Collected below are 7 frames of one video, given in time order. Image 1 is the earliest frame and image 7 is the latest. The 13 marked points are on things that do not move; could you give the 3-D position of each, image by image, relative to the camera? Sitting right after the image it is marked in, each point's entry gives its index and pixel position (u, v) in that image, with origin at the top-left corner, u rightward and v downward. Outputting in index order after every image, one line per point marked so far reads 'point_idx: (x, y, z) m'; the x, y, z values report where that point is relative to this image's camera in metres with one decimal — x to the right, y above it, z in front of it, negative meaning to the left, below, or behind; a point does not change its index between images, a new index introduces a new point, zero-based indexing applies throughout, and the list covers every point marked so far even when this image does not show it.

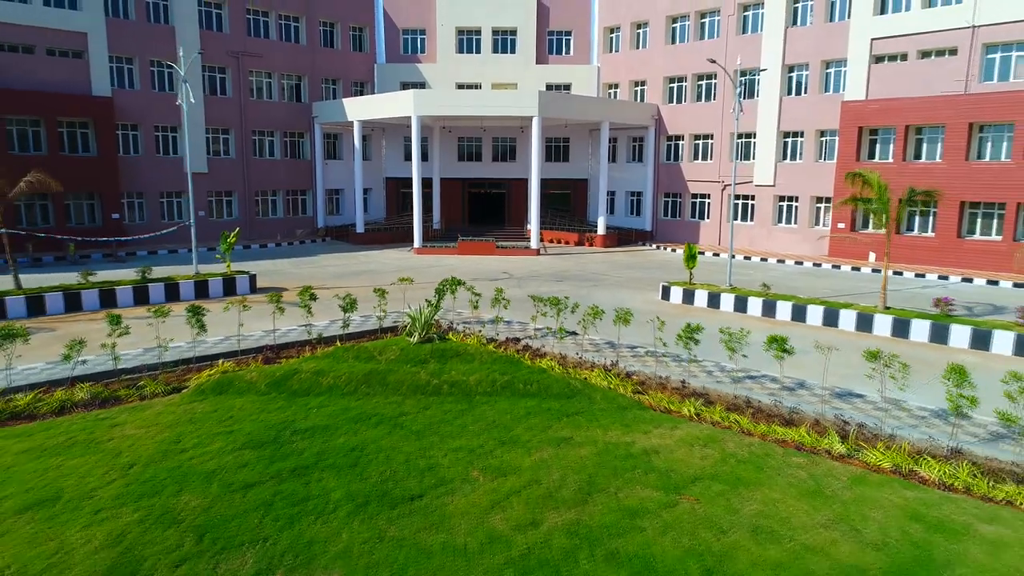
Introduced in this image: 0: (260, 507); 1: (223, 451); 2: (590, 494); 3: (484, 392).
0: (-1.5, -1.3, +4.9) m
1: (-2.1, -1.2, +5.8) m
2: (+0.5, -1.3, +5.1) m
3: (-0.2, -0.9, +7.3) m
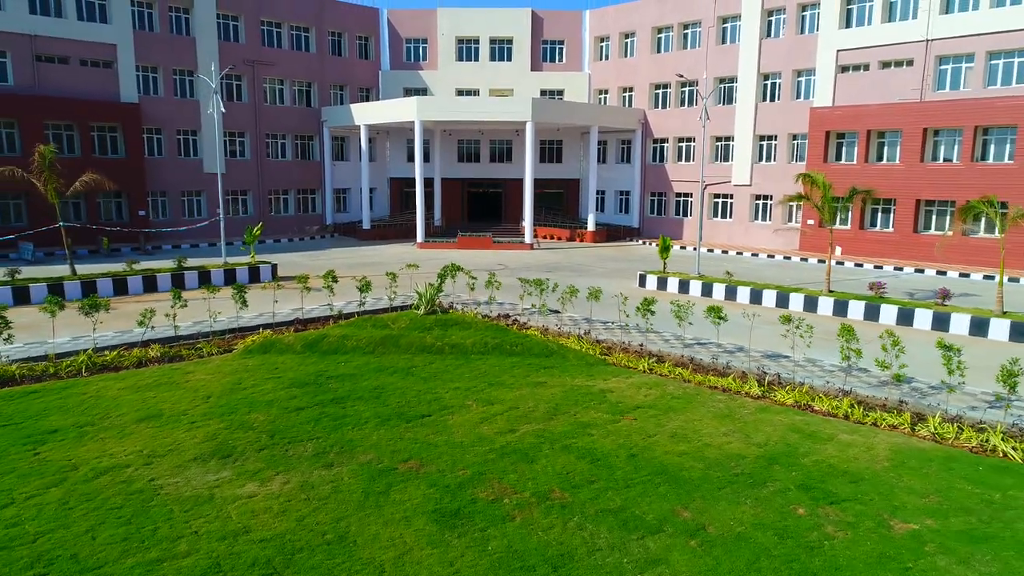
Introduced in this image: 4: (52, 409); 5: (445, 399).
0: (-1.6, -1.1, +6.6) m
1: (-2.2, -0.9, +7.6) m
2: (+0.4, -1.1, +6.9) m
3: (-0.4, -0.7, +9.1) m
4: (-4.0, -1.0, +6.8) m
5: (-0.6, -1.0, +7.3) m
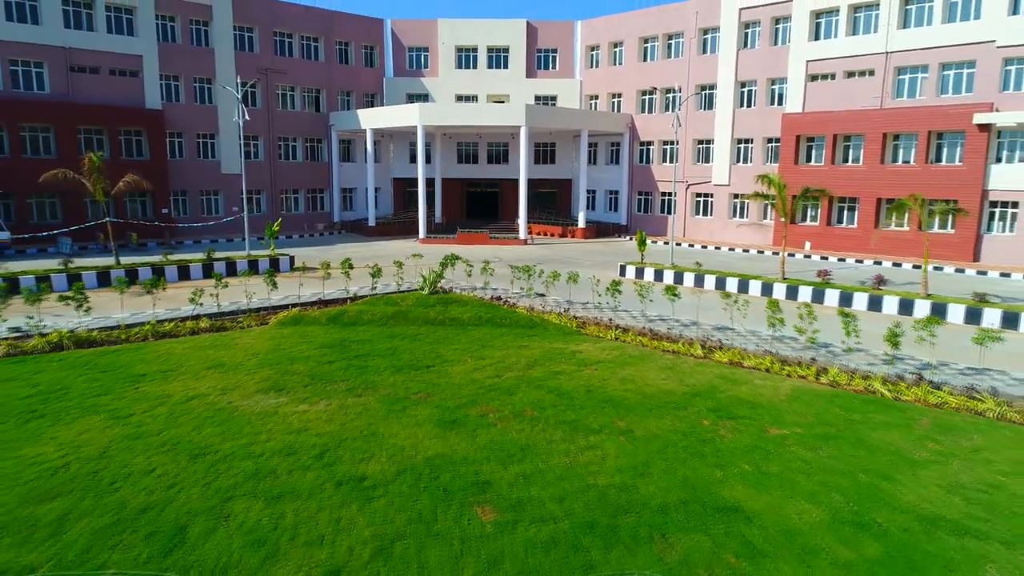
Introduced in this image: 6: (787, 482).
0: (-1.8, -0.9, +8.4) m
1: (-2.4, -0.7, +9.4) m
2: (+0.2, -0.8, +8.7) m
3: (-0.5, -0.4, +10.9) m
4: (-4.1, -0.8, +8.7) m
5: (-0.7, -0.8, +9.1) m
6: (+1.9, -1.3, +5.4) m
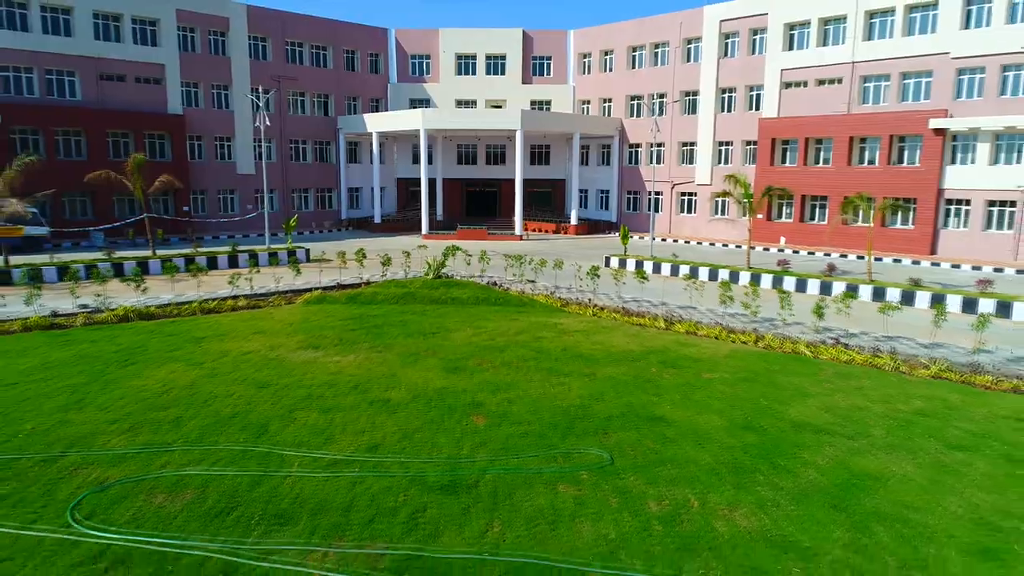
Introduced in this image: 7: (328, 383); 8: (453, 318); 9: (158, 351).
0: (-1.9, -0.6, +10.3) m
1: (-2.5, -0.5, +11.3) m
2: (+0.1, -0.6, +10.6) m
3: (-0.6, -0.2, +12.8) m
4: (-4.2, -0.5, +10.5) m
5: (-0.9, -0.5, +11.0) m
6: (+1.8, -1.1, +7.3) m
7: (-1.8, -0.9, +7.7) m
8: (-0.9, -0.4, +11.5) m
9: (-4.0, -0.7, +9.0) m
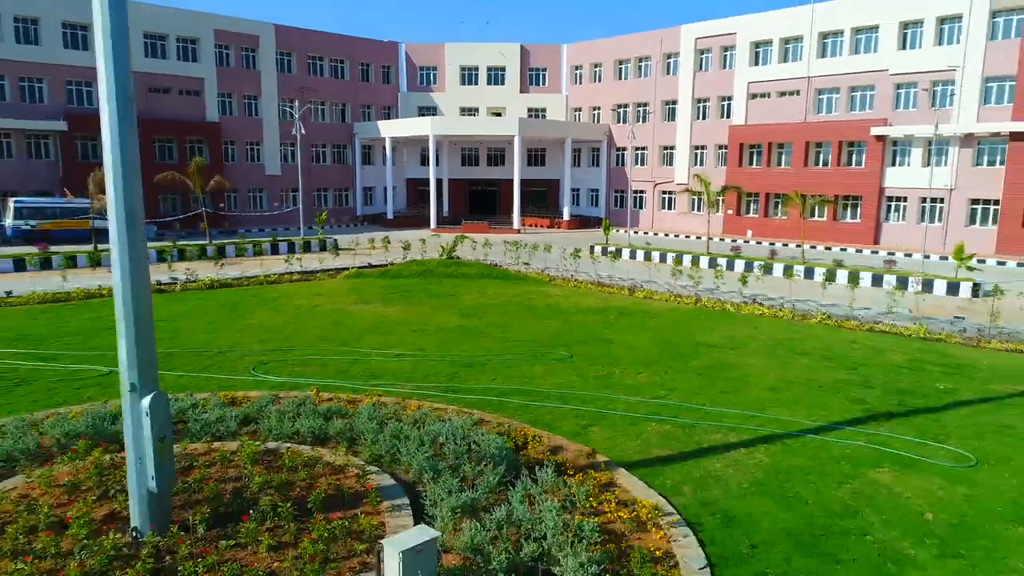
0: (-2.0, -0.1, +13.6) m
1: (-2.5, 0.0, +14.6) m
2: (+0.1, -0.1, +13.9) m
3: (-0.7, +0.3, +16.1) m
4: (-4.3, -0.1, +13.9) m
5: (-0.9, -0.1, +14.3) m
6: (+1.7, -0.6, +10.6) m
7: (-1.8, -0.5, +11.1) m
8: (-0.9, 0.0, +14.9) m
9: (-4.1, -0.3, +12.4) m
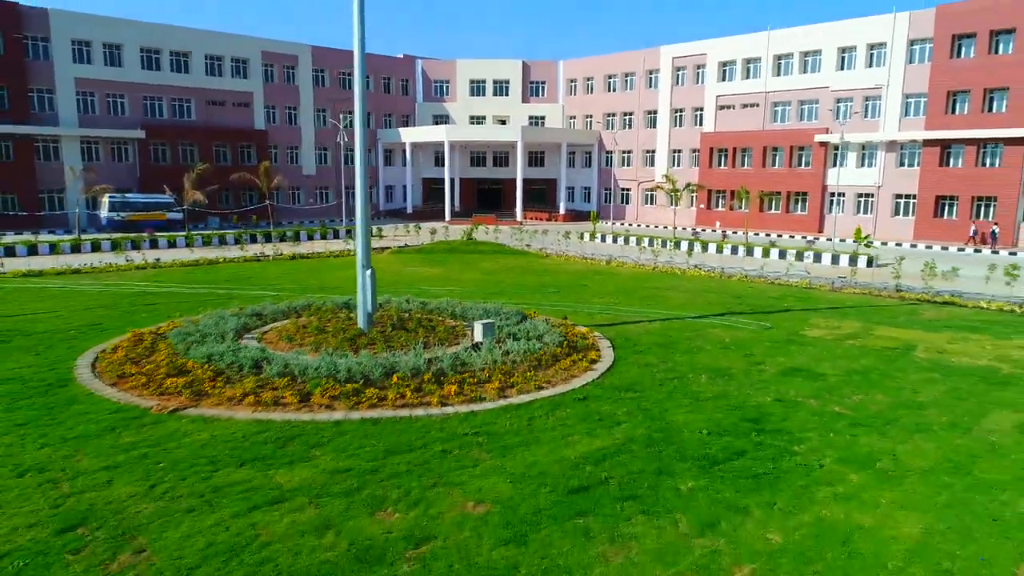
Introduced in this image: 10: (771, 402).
0: (-1.8, +0.6, +18.6) m
1: (-2.4, +0.7, +19.6) m
2: (+0.2, +0.6, +18.9) m
3: (-0.5, +1.0, +21.1) m
4: (-4.1, +0.6, +18.9) m
5: (-0.7, +0.6, +19.3) m
6: (+1.9, +0.1, +15.6) m
7: (-1.7, +0.2, +16.0) m
8: (-0.7, +0.7, +19.8) m
9: (-3.9, +0.4, +17.4) m
10: (+2.2, -1.0, +6.7) m
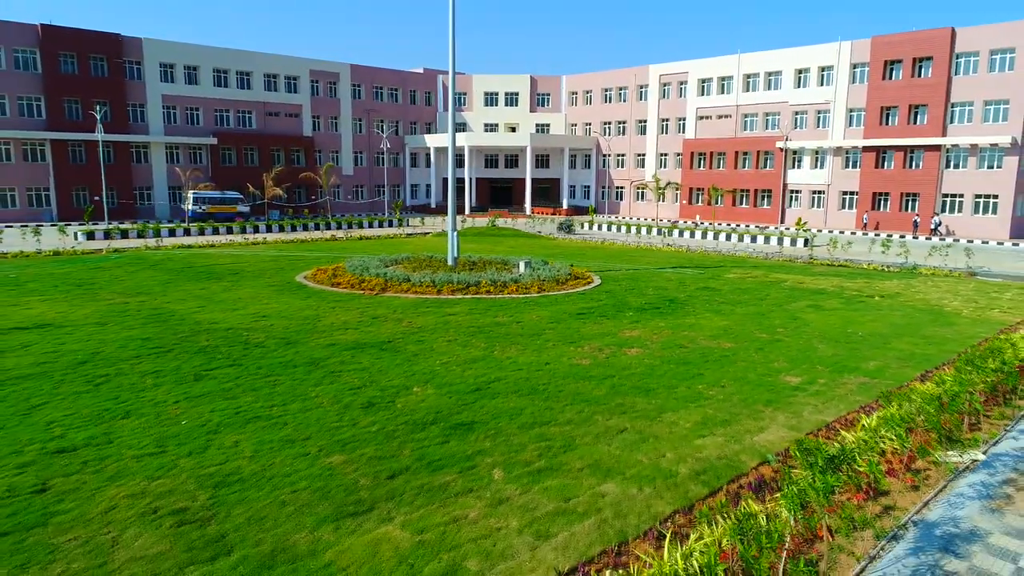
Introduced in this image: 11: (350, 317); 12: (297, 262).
0: (-1.3, +1.4, +24.5) m
1: (-1.9, +1.5, +25.5) m
2: (+0.7, +1.4, +24.8) m
3: (0.0, +1.8, +27.0) m
4: (-3.6, +1.5, +24.8) m
5: (-0.2, +1.5, +25.2) m
6: (+2.4, +0.9, +21.5) m
7: (-1.2, +1.1, +22.0) m
8: (-0.2, +1.6, +25.7) m
9: (-3.4, +1.3, +23.3) m
10: (+2.7, -0.1, +12.6) m
11: (-2.0, -0.4, +10.0) m
12: (-4.5, +0.5, +16.8) m
